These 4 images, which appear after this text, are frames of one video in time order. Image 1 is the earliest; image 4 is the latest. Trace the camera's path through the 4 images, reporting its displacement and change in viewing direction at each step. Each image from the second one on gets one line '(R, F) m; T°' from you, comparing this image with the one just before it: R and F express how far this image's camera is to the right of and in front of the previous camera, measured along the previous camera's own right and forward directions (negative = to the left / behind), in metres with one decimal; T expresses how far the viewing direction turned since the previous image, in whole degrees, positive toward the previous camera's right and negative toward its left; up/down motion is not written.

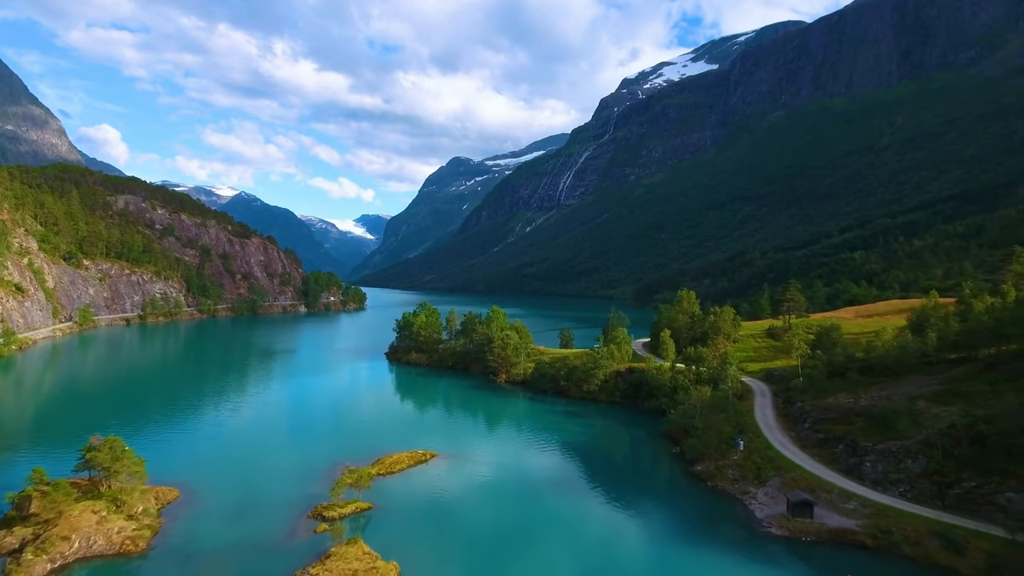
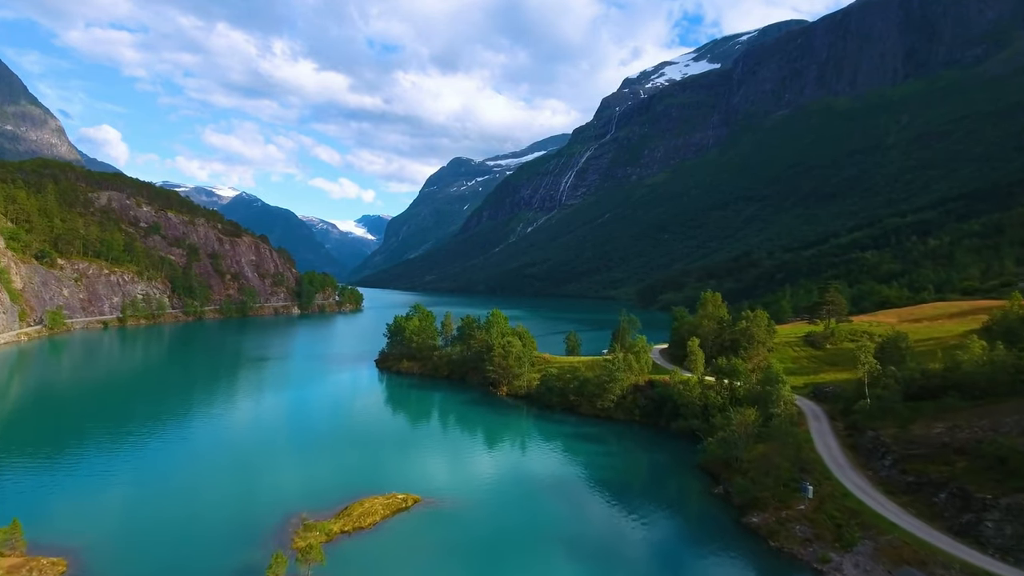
(-0.1, +7.9) m; 0°
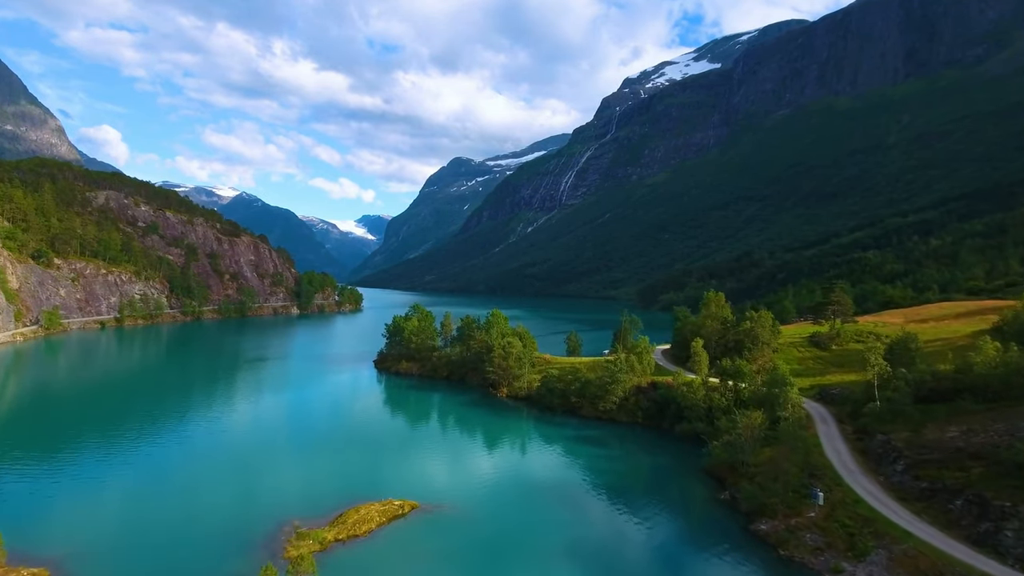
(0.0, +0.9) m; 0°
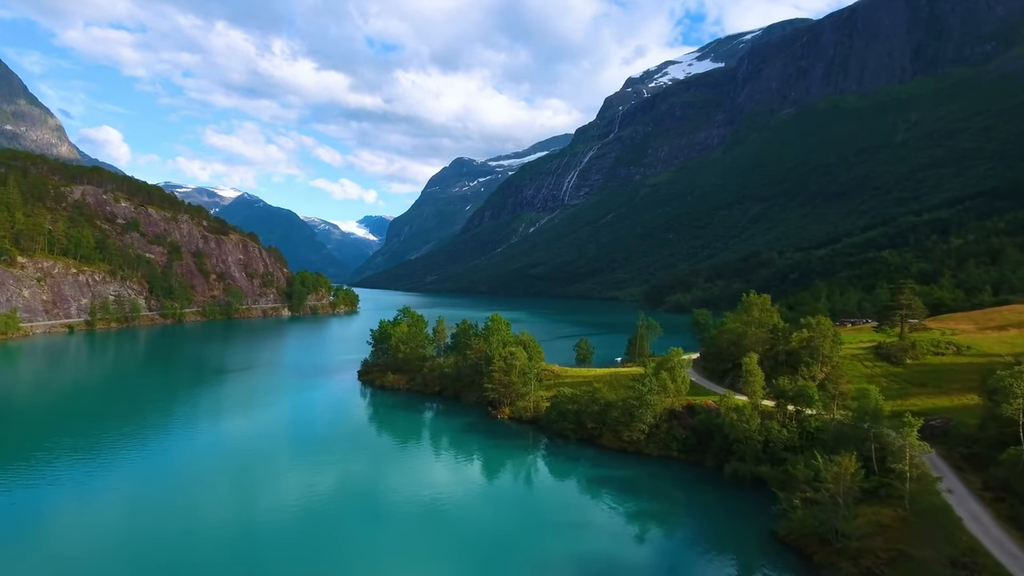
(-0.1, +9.8) m; 0°
